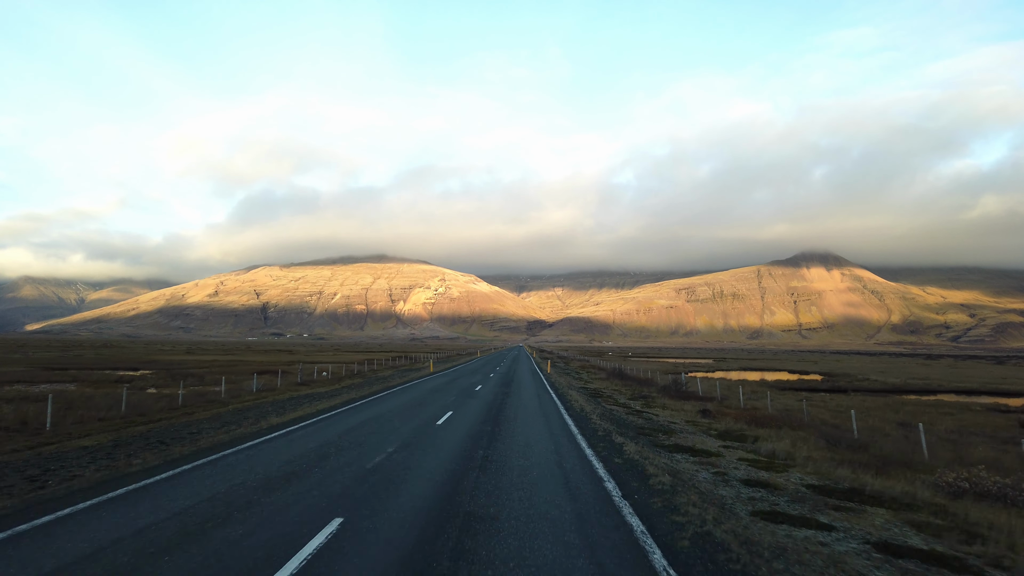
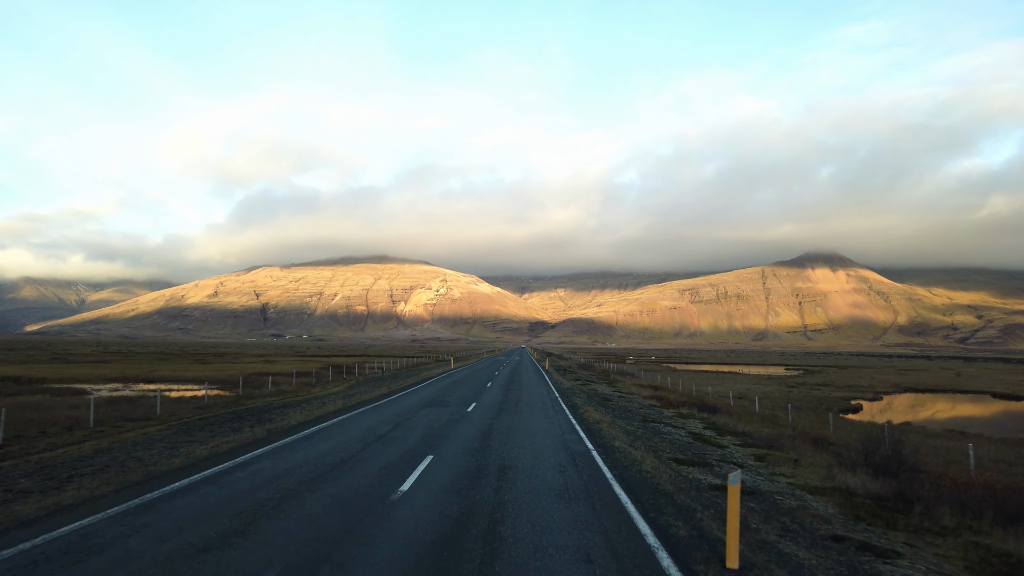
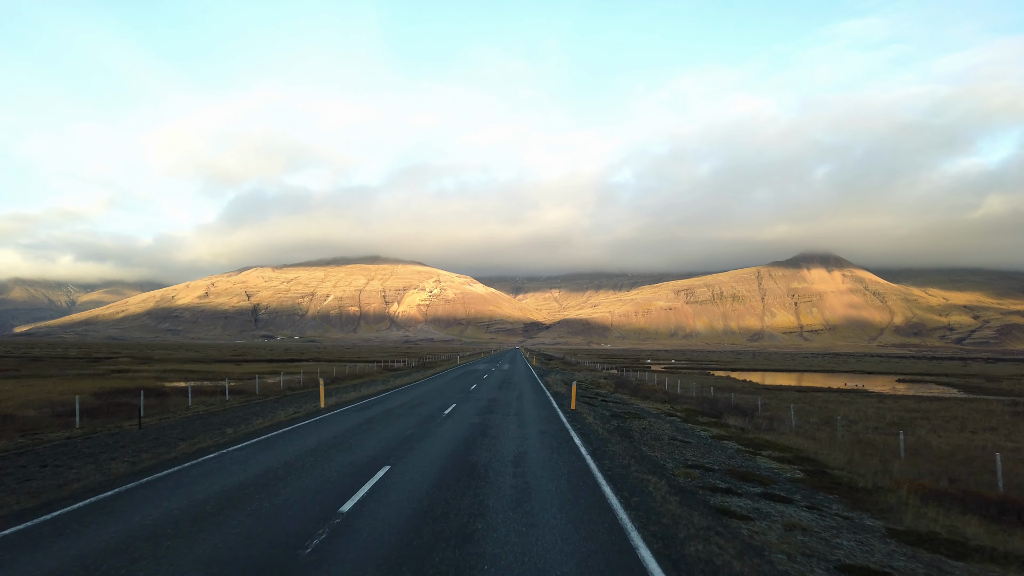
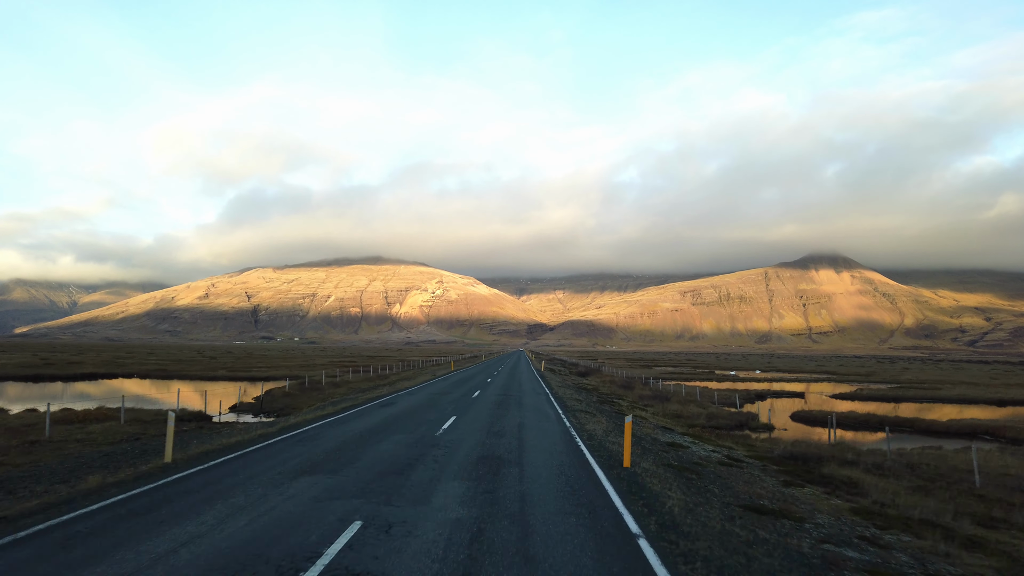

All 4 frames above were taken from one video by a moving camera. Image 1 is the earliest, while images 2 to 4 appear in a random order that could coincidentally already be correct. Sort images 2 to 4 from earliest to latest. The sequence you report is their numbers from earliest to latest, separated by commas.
2, 3, 4
